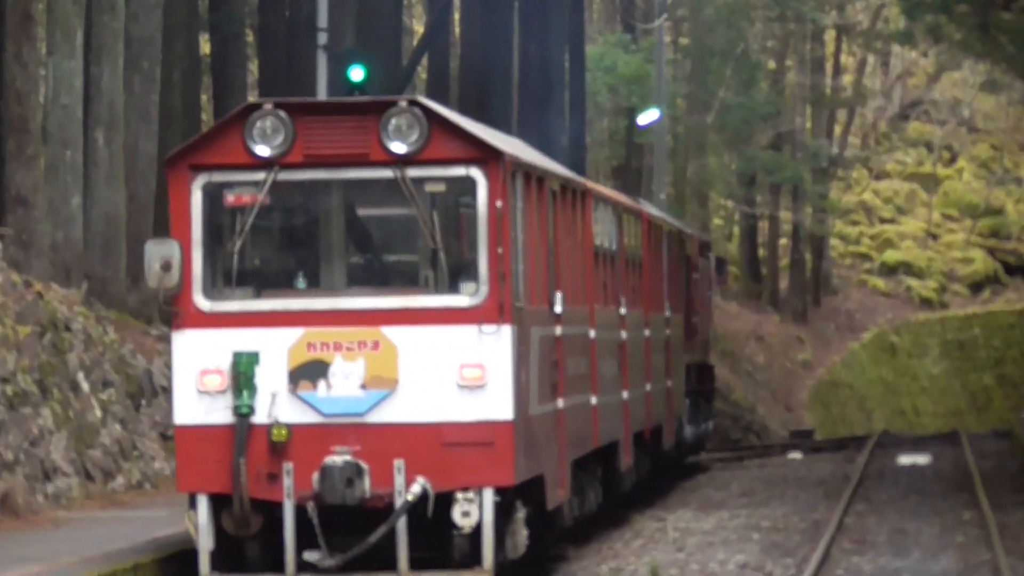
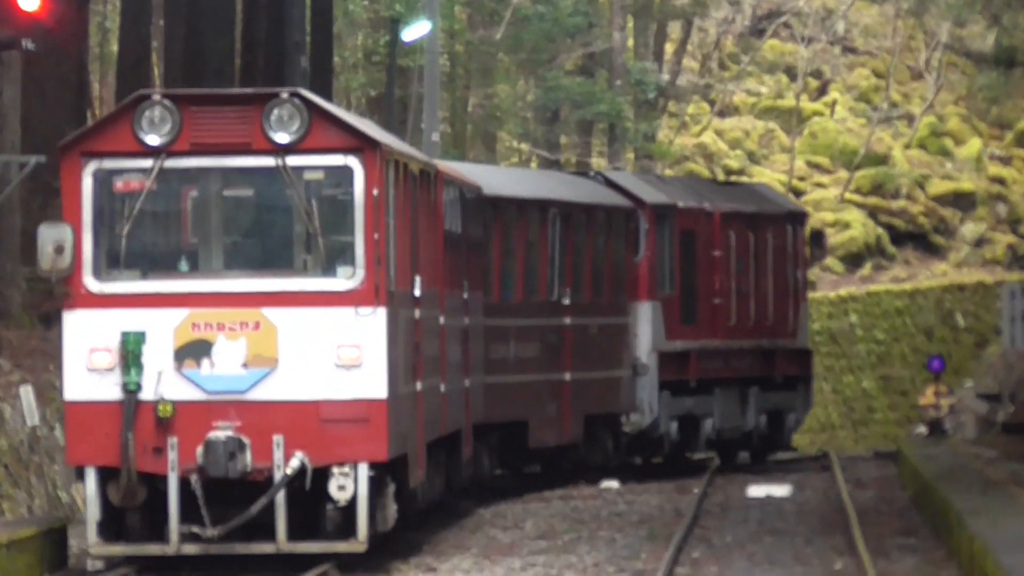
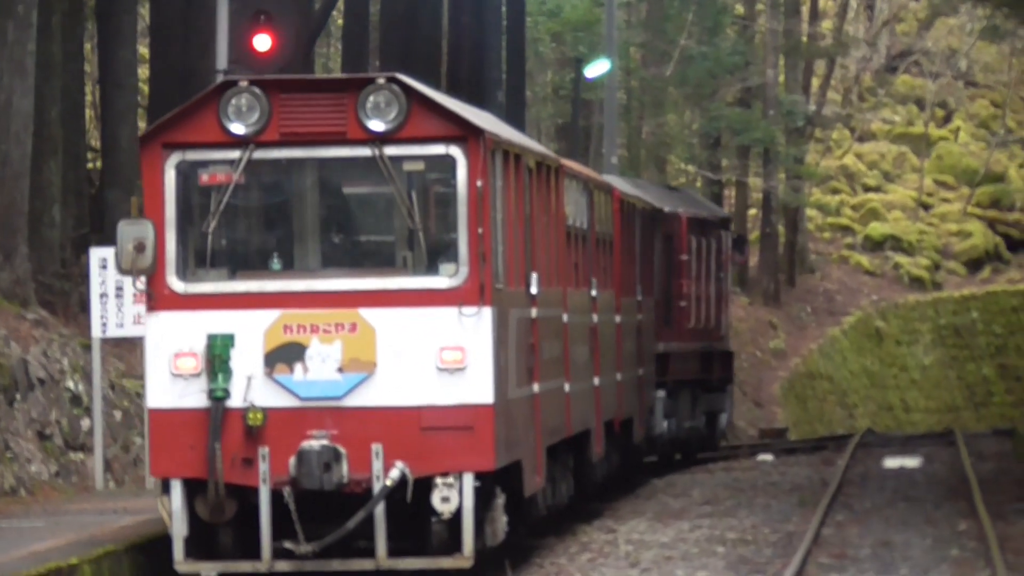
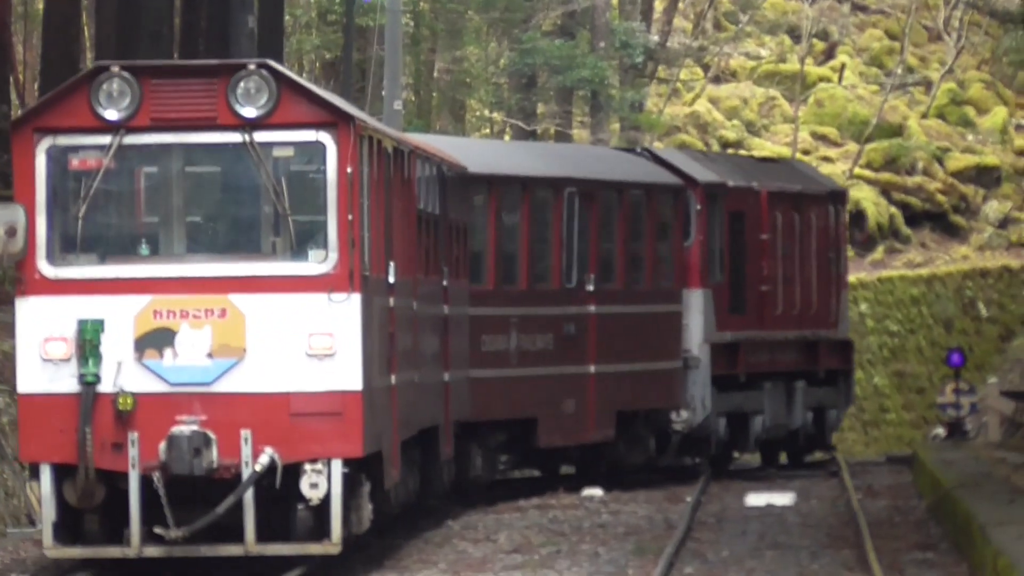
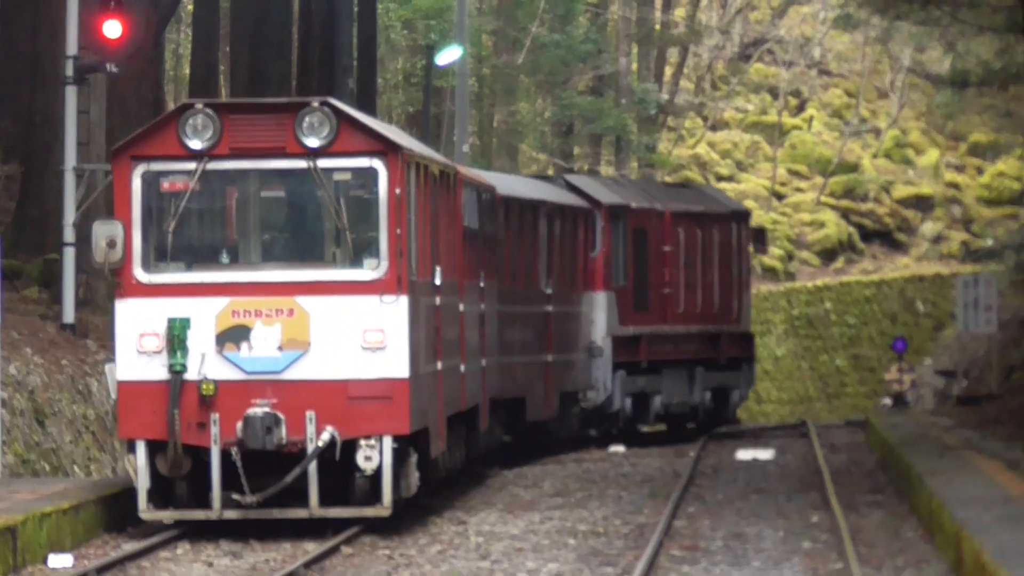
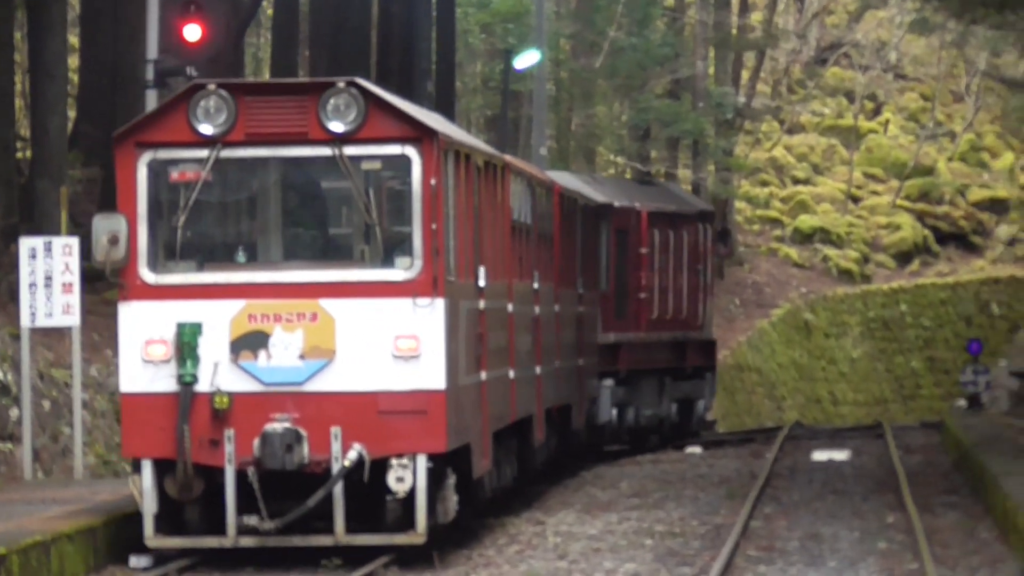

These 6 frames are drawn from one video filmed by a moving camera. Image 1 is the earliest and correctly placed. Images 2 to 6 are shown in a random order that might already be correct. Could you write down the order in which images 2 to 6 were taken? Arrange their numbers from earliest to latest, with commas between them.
3, 6, 5, 2, 4
